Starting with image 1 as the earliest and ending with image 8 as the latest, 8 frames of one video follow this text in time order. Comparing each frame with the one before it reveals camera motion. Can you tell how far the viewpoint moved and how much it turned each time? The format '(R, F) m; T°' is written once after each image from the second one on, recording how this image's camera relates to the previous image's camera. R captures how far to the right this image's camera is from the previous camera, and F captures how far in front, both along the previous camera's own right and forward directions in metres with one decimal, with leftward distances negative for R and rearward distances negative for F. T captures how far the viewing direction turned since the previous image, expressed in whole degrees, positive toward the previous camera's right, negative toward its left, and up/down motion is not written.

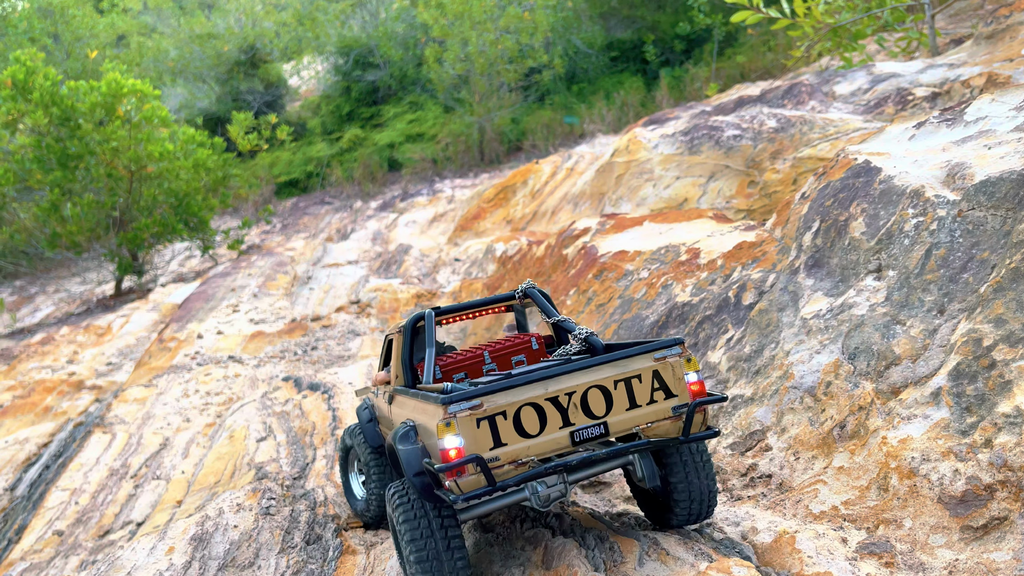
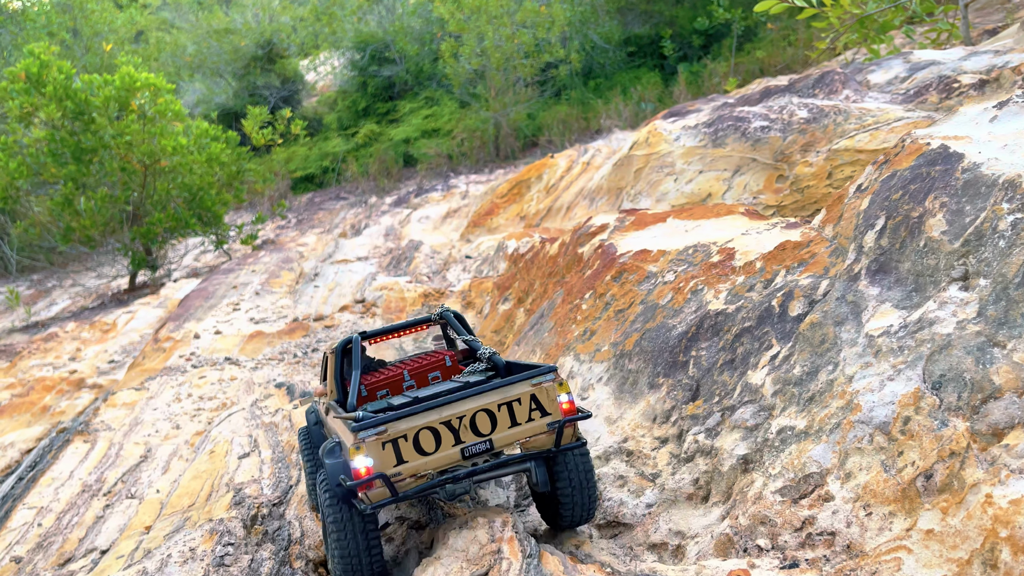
(+0.1, +0.7) m; -1°
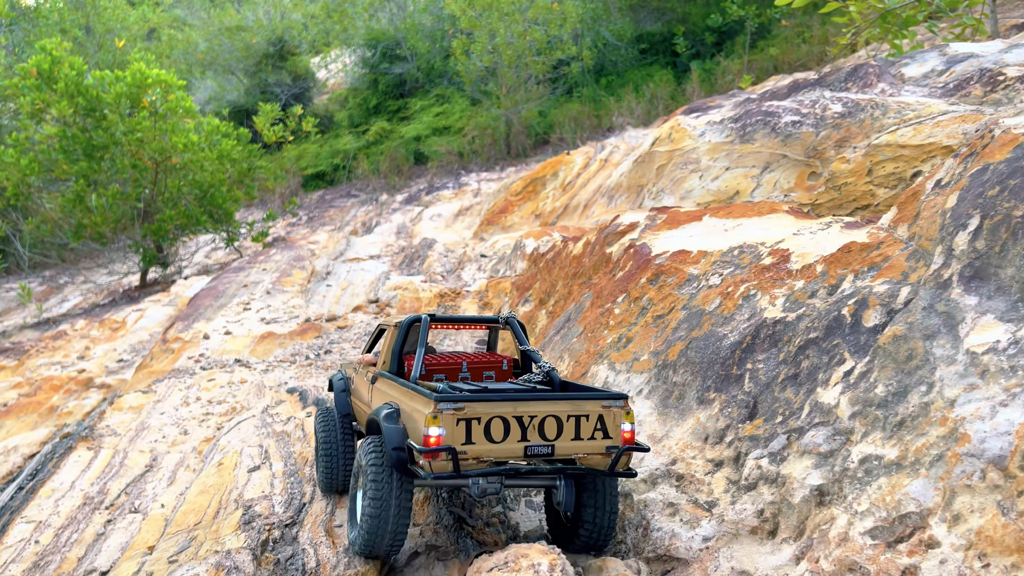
(-0.1, +0.4) m; -1°
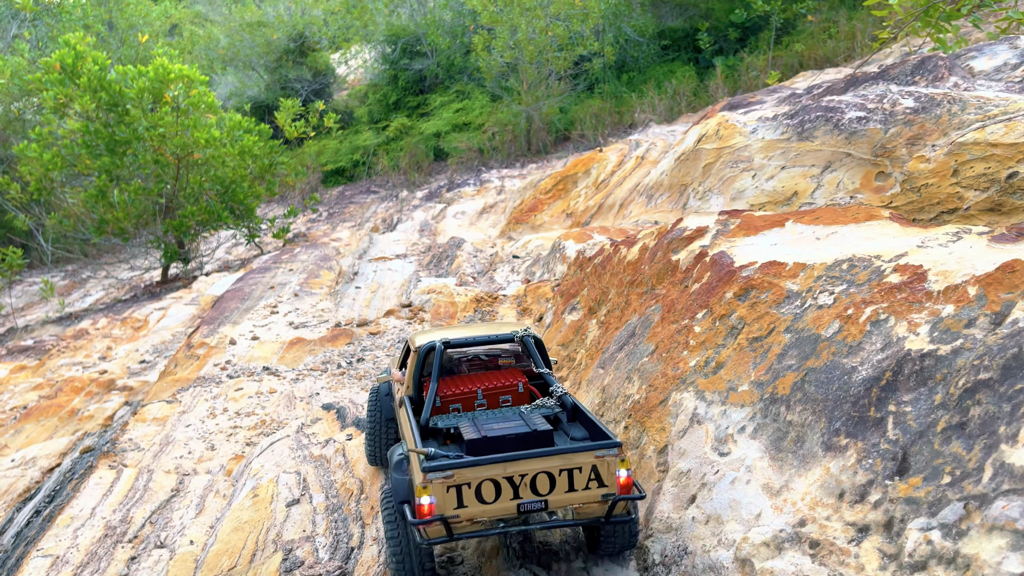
(-0.4, +0.6) m; -1°
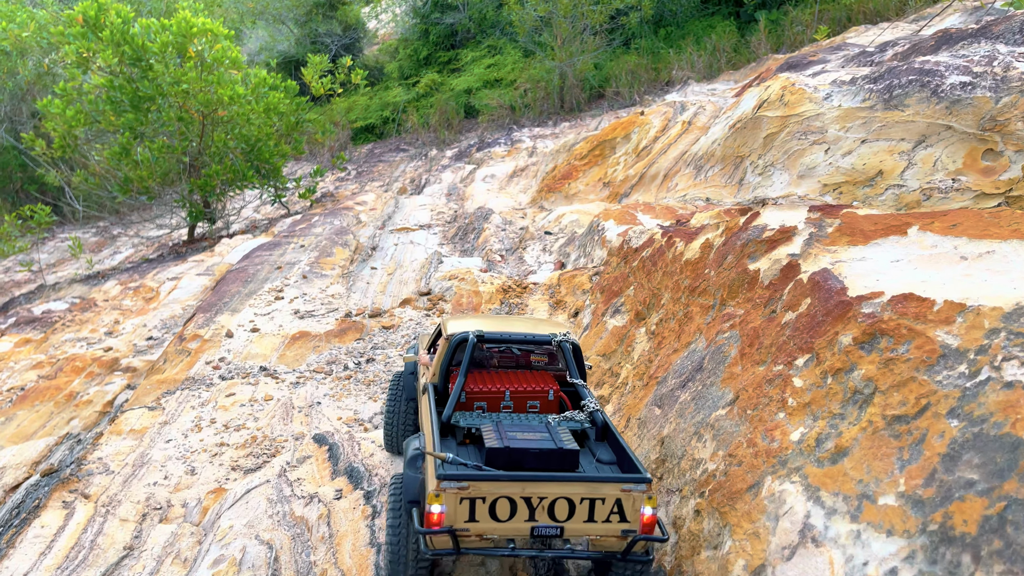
(0.0, +1.4) m; -2°
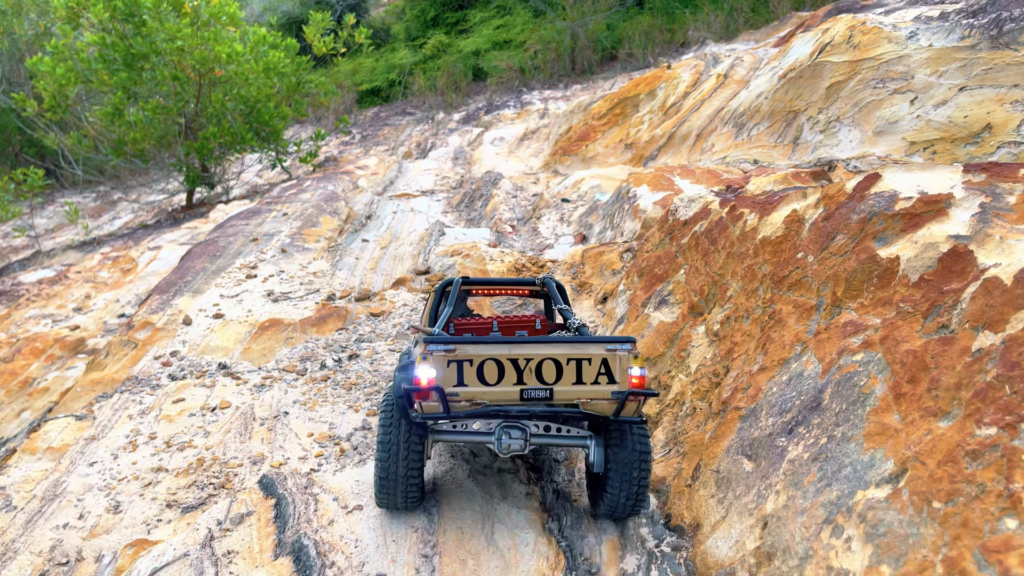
(-0.1, +1.7) m; -1°
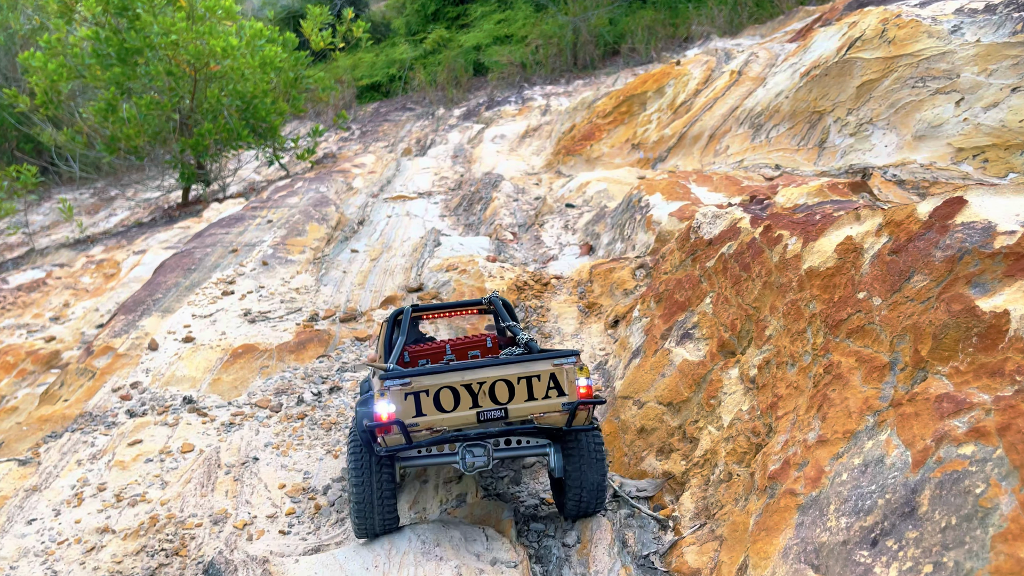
(0.0, +0.8) m; 0°
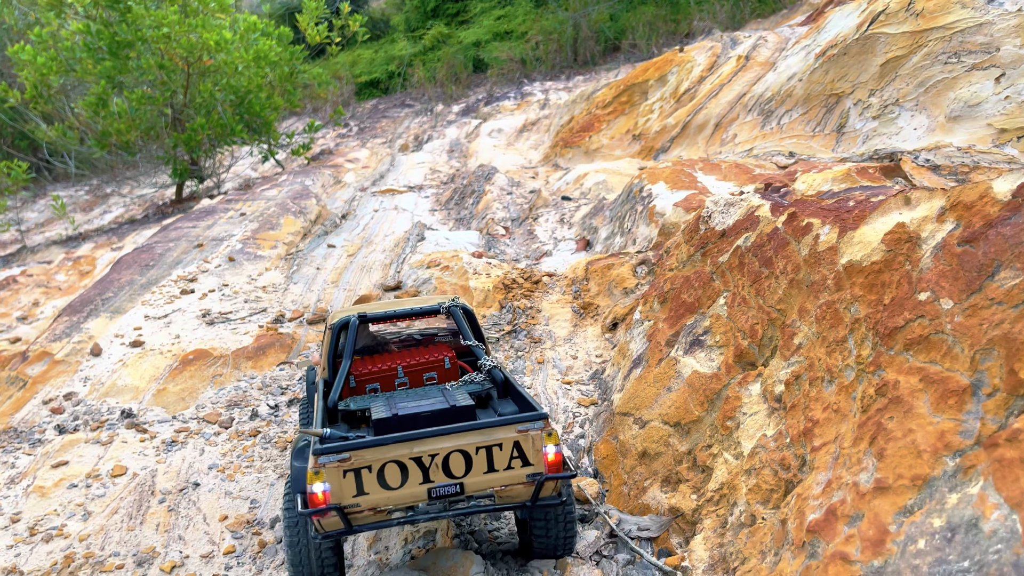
(+0.1, +0.8) m; 0°
